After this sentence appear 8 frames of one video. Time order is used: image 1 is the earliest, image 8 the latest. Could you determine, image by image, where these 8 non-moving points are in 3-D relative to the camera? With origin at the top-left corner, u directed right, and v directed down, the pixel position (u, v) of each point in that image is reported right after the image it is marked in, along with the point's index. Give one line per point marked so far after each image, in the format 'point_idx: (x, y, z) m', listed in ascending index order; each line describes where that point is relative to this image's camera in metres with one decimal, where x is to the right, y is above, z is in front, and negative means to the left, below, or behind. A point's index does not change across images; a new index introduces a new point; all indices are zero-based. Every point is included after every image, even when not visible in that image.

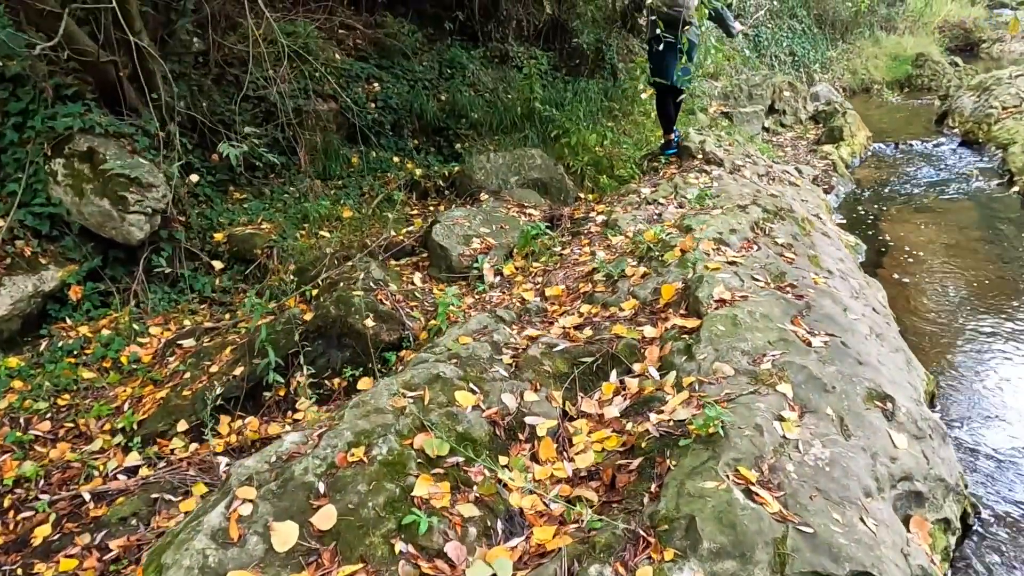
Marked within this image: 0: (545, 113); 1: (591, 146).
0: (+0.4, +1.9, +7.2) m
1: (+0.8, +1.4, +6.5) m
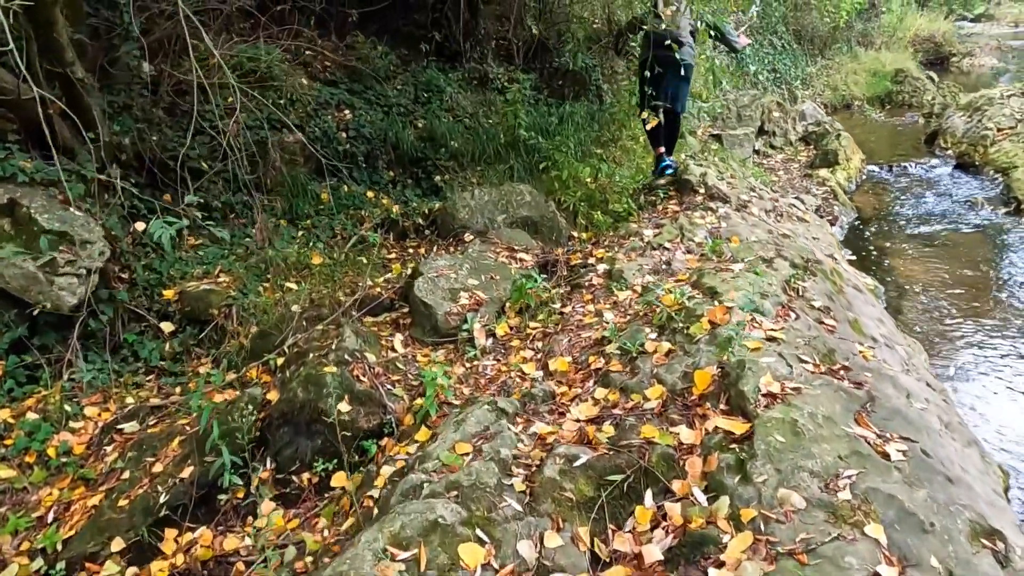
0: (+0.2, +1.5, +6.7) m
1: (+0.7, +1.0, +6.0) m
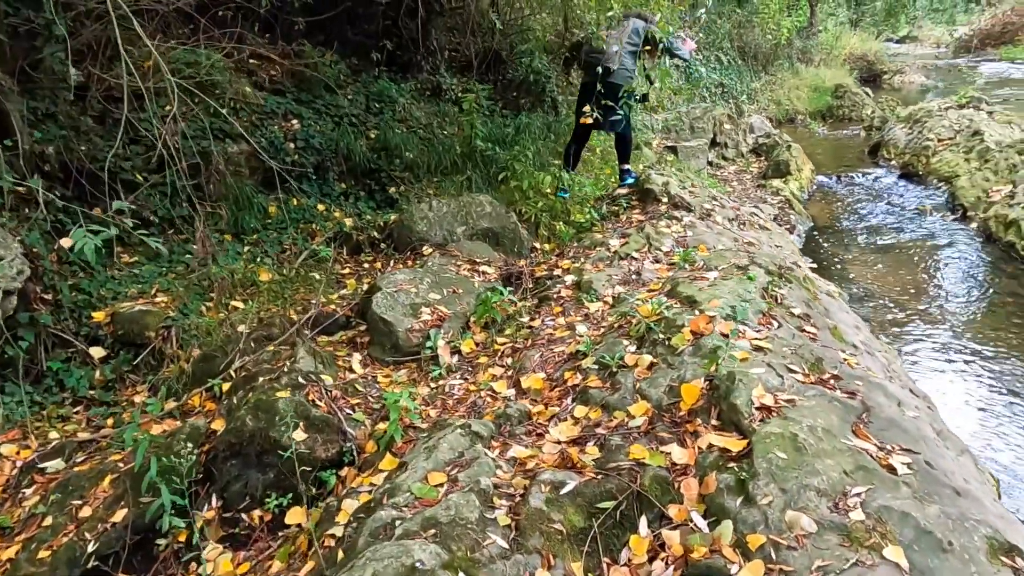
0: (-0.2, +1.3, +6.5) m
1: (+0.3, +0.9, +5.9) m
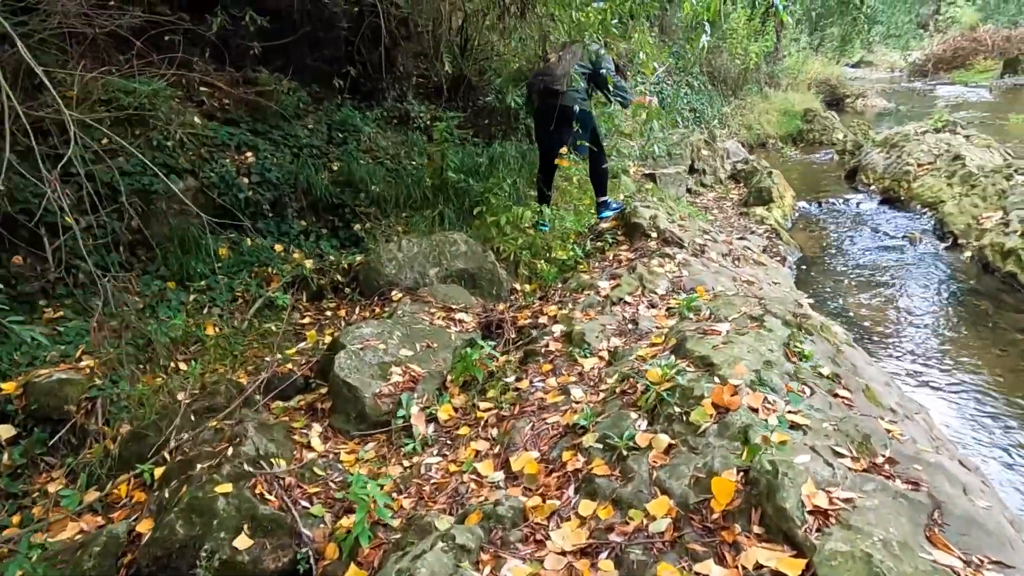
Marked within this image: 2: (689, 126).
0: (-0.5, +1.0, +6.0) m
1: (+0.1, +0.6, +5.5) m
2: (+3.2, +2.9, +12.1) m
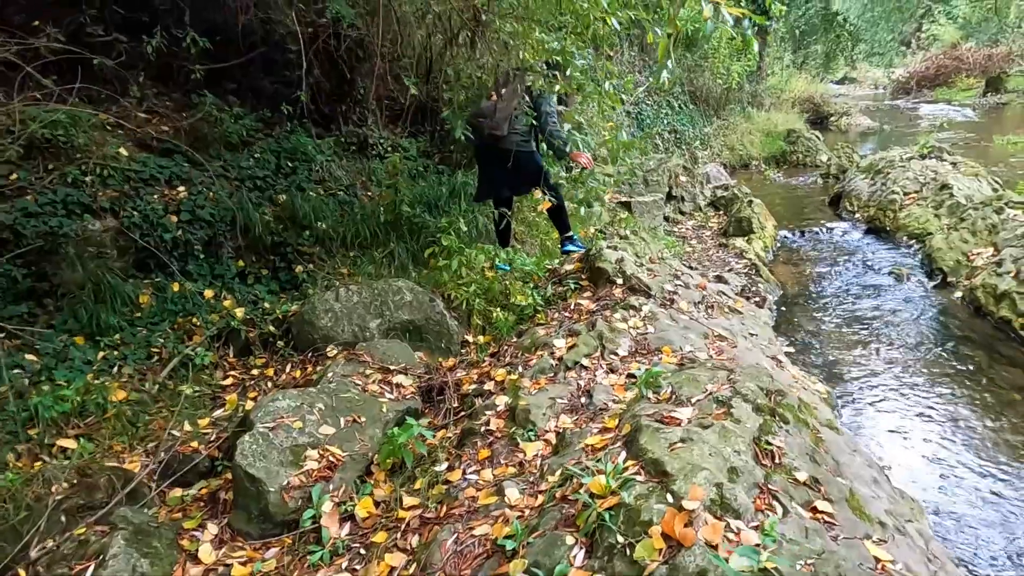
0: (-0.8, +0.6, +5.6) m
1: (-0.3, +0.2, +5.0) m
2: (+2.8, +2.5, +11.7) m
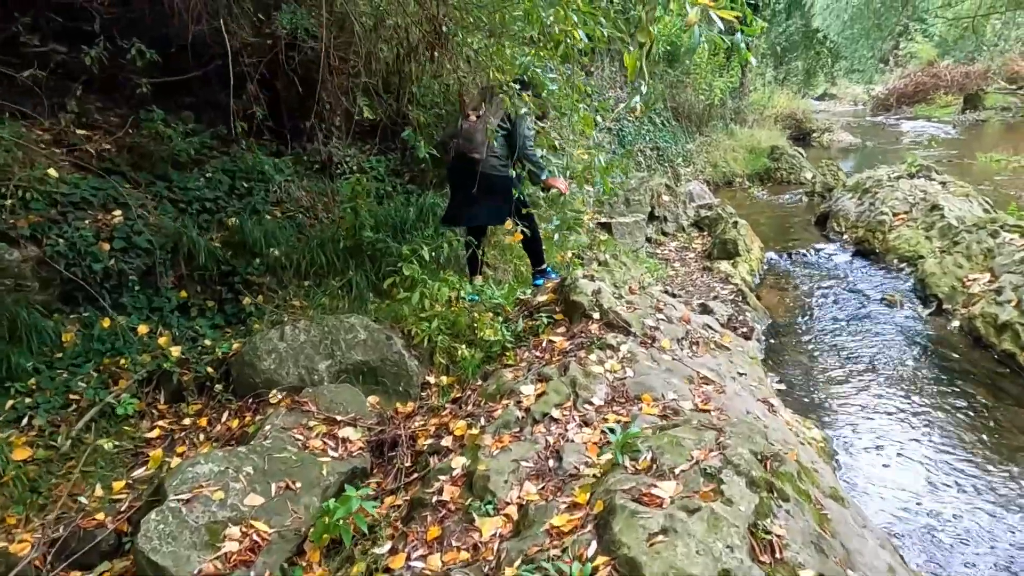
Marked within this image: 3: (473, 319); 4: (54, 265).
0: (-1.1, +0.3, +5.2) m
1: (-0.5, 0.0, +4.6) m
2: (+2.4, +2.1, +11.4) m
3: (-0.3, -0.2, +4.4) m
4: (-2.9, +0.2, +4.3) m
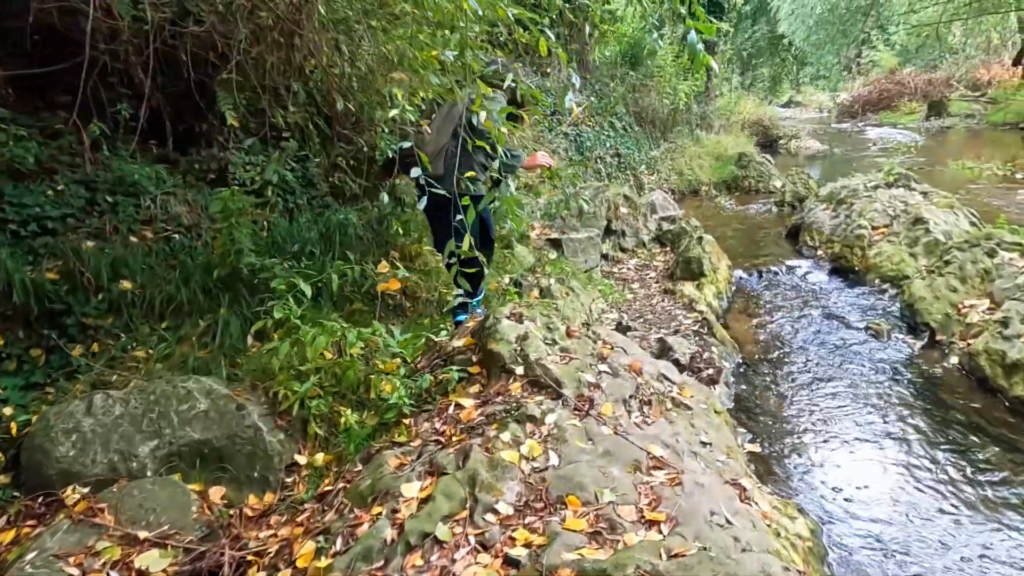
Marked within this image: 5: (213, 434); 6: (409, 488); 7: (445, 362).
0: (-1.6, +0.1, +4.1) m
1: (-1.0, -0.3, +3.6) m
2: (+1.6, +1.8, +10.5) m
3: (-0.8, -0.4, +3.4) m
4: (-3.4, -0.1, +3.2) m
5: (-1.3, -0.7, +3.0) m
6: (-0.4, -0.8, +2.5) m
7: (-0.4, -0.4, +3.6) m
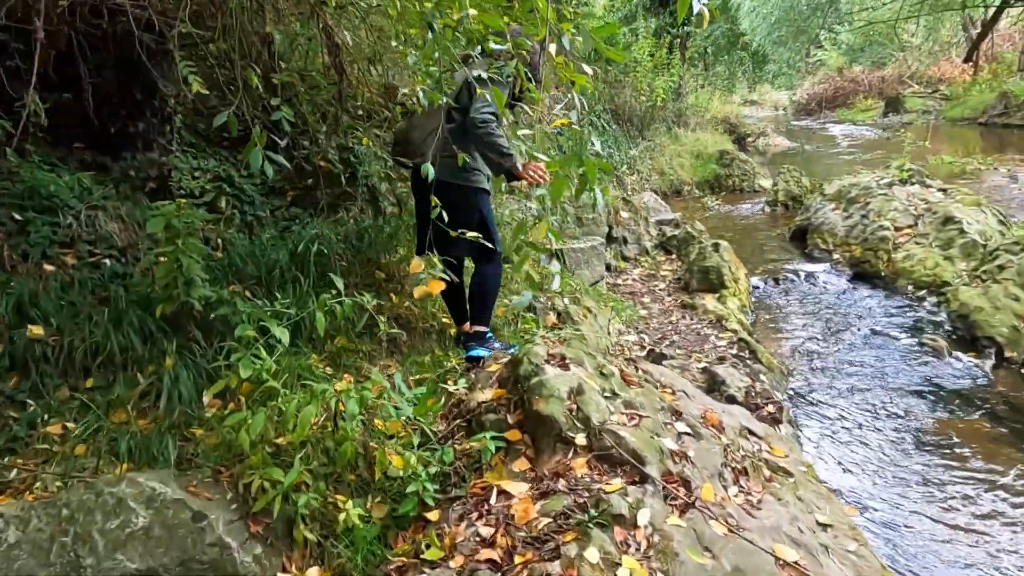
0: (-1.4, -0.1, +3.2) m
1: (-0.8, -0.5, +2.7) m
2: (+1.2, +1.7, +9.8) m
3: (-0.5, -0.6, +2.5) m
4: (-3.2, -0.4, +2.1) m
5: (-1.1, -0.8, +2.0) m
6: (-0.1, -0.9, +1.6) m
7: (-0.2, -0.6, +2.8) m
